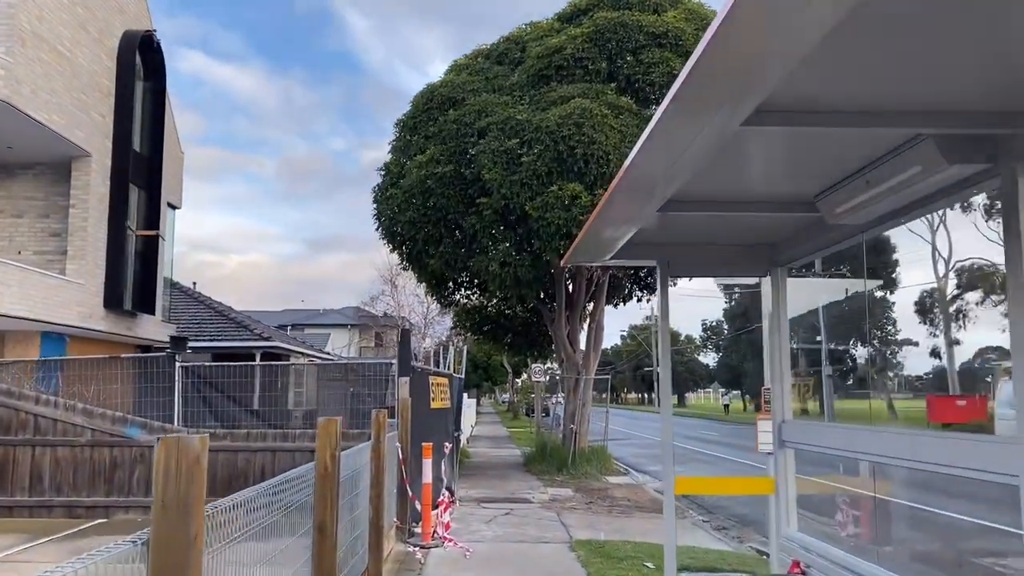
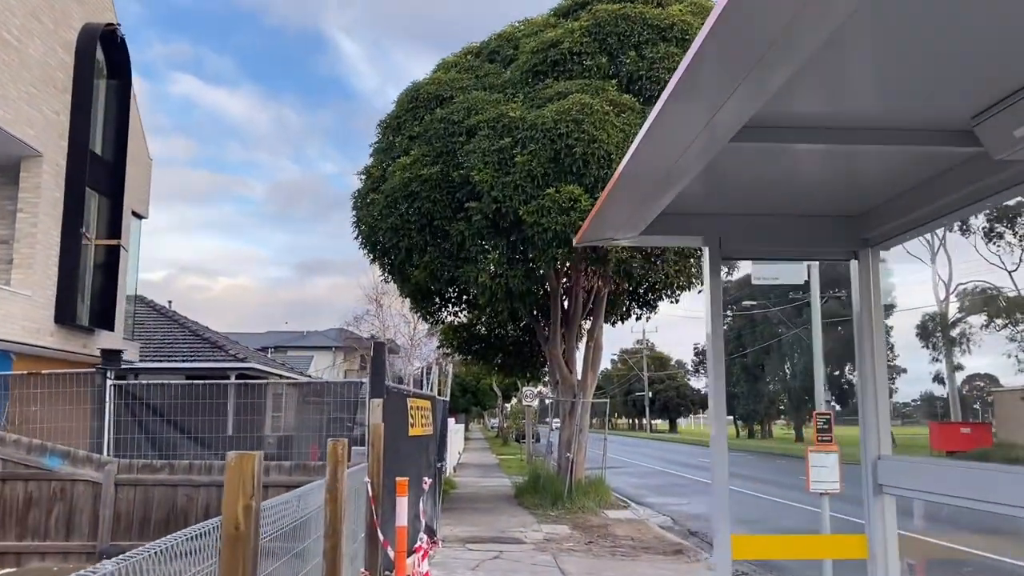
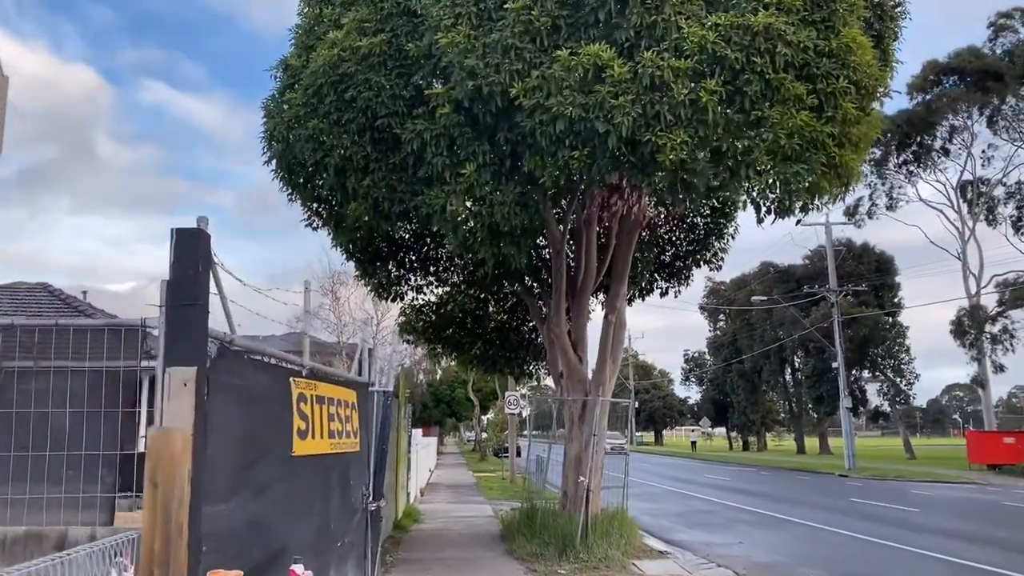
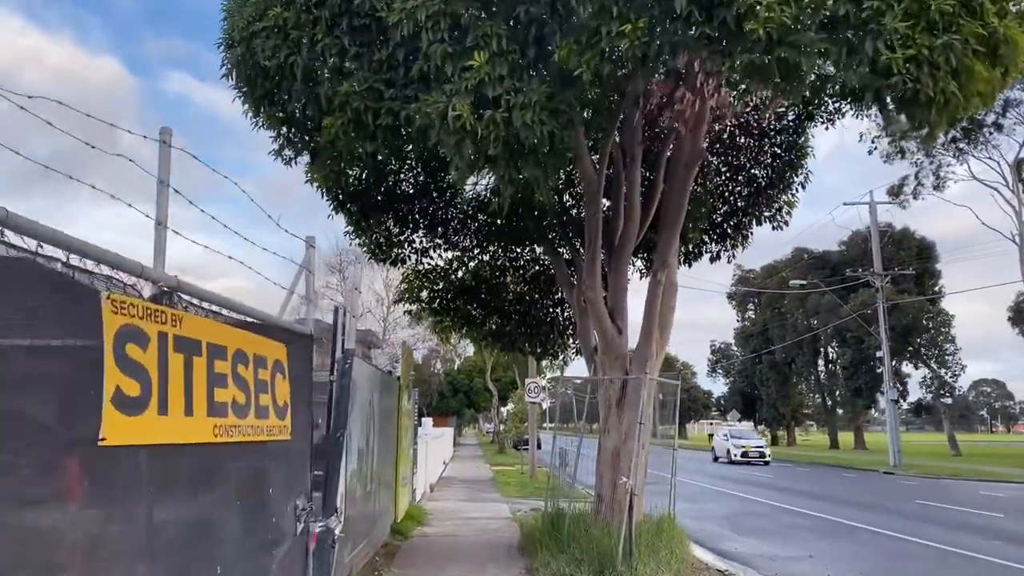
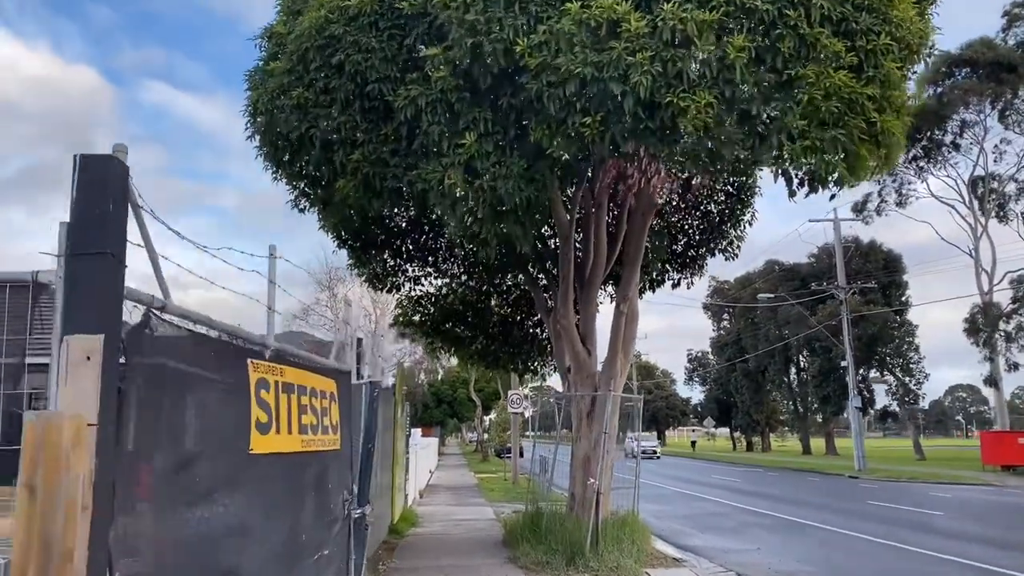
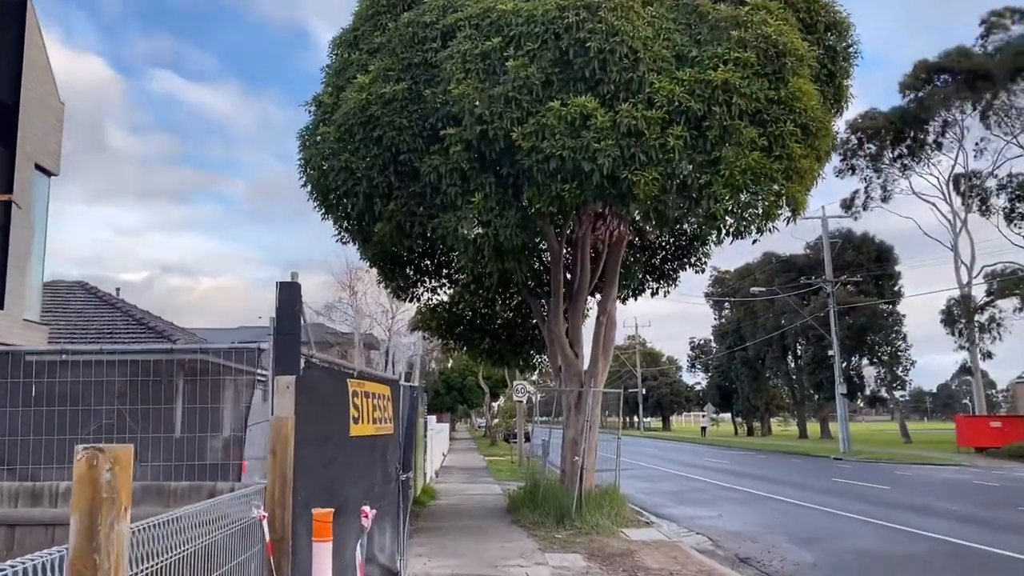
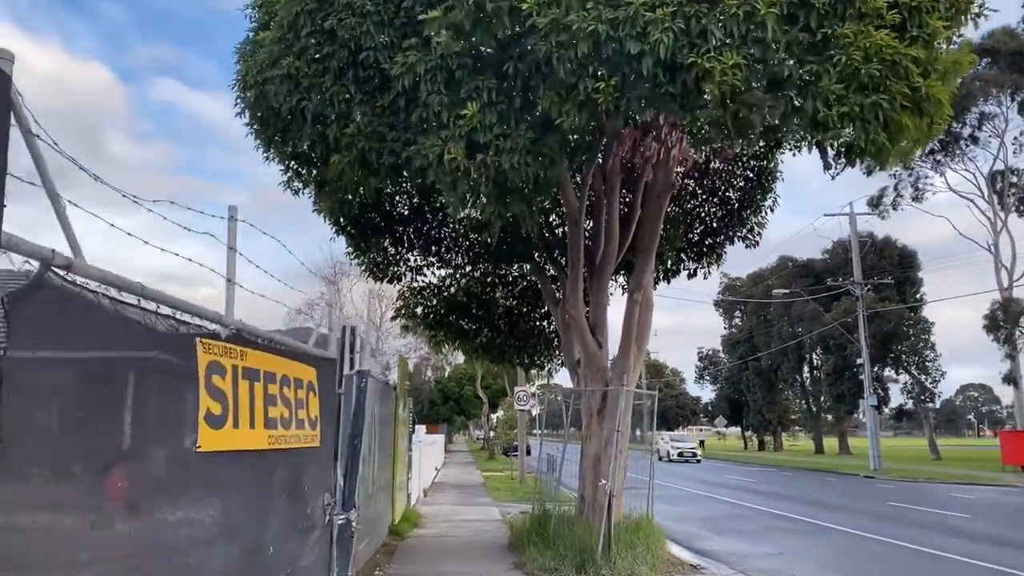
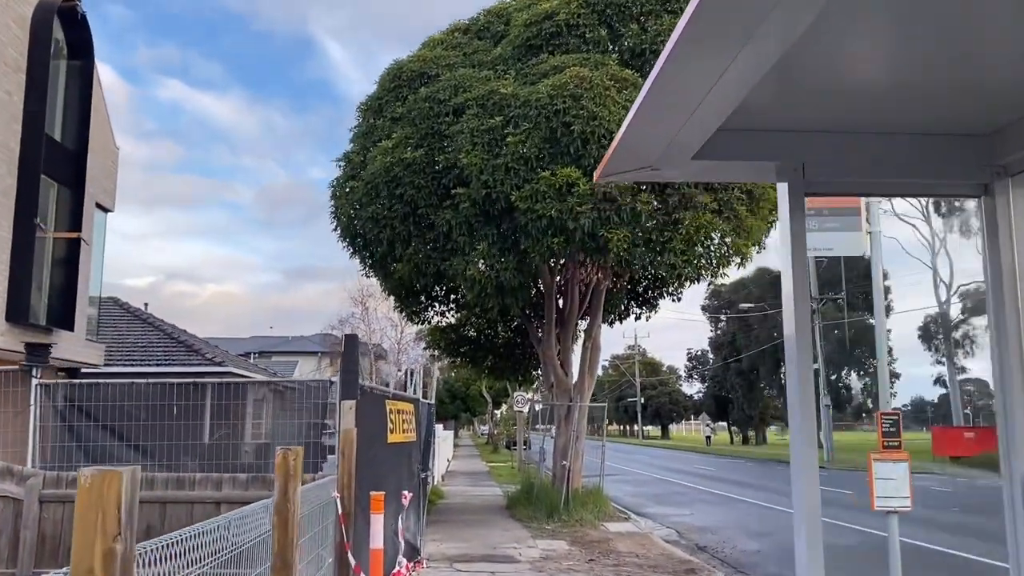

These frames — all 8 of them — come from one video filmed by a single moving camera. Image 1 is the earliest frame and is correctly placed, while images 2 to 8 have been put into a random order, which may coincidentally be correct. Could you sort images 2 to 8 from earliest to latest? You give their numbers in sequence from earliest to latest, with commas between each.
2, 8, 6, 3, 5, 7, 4
